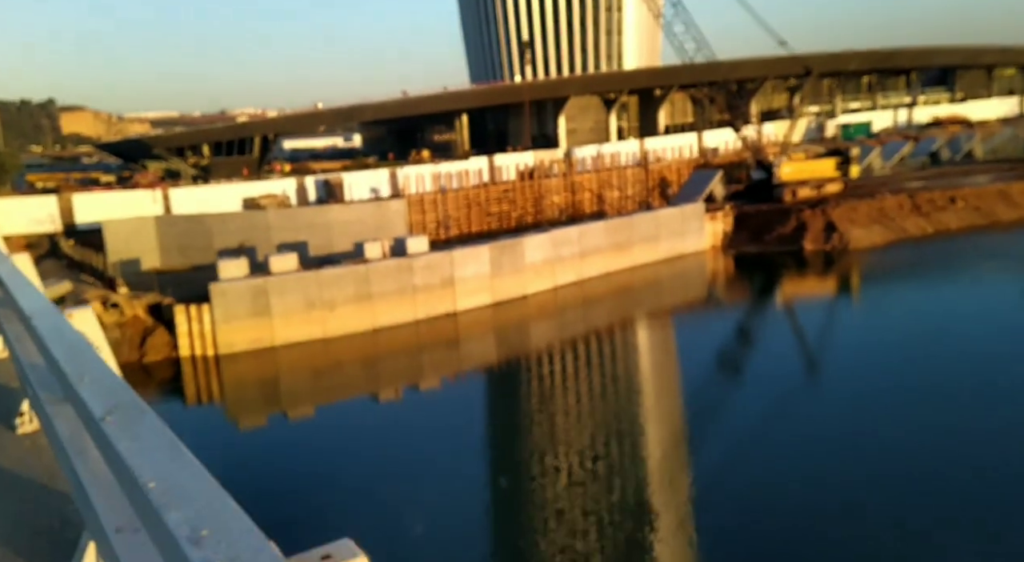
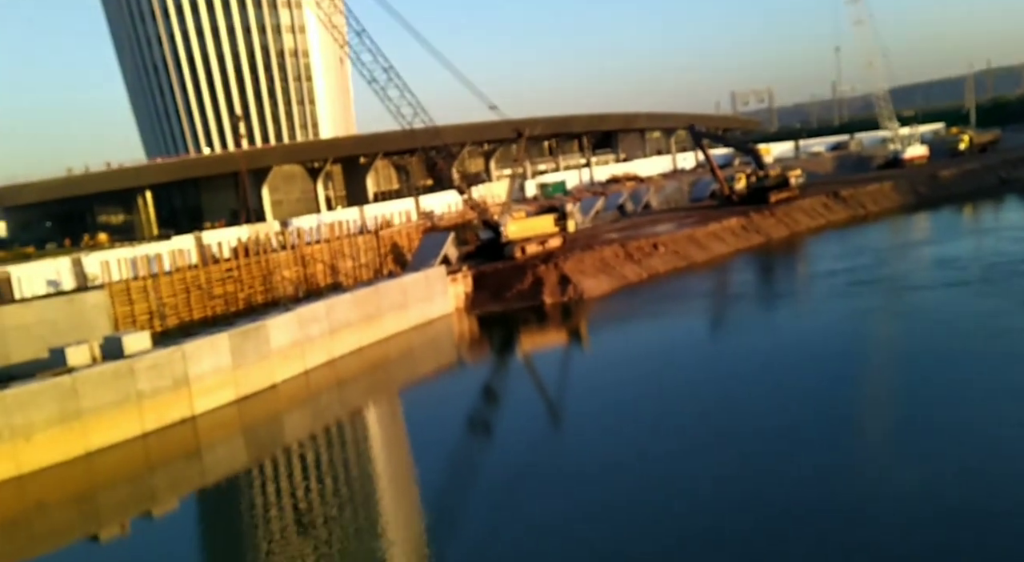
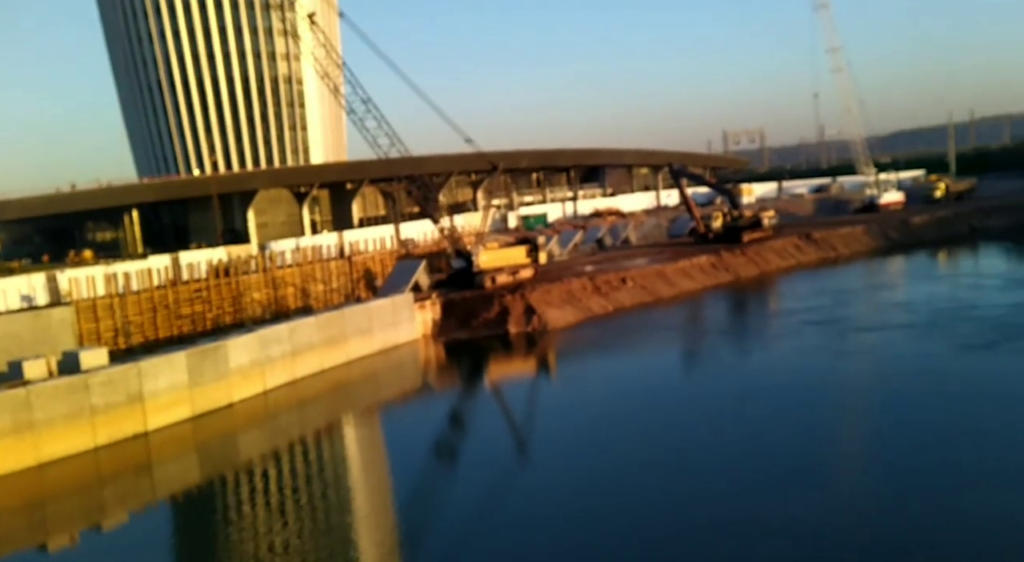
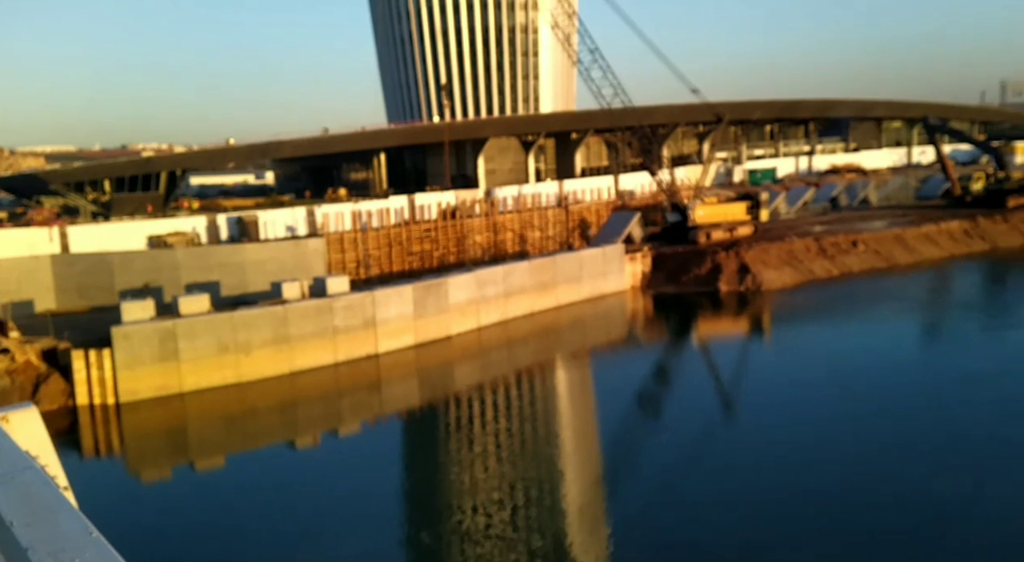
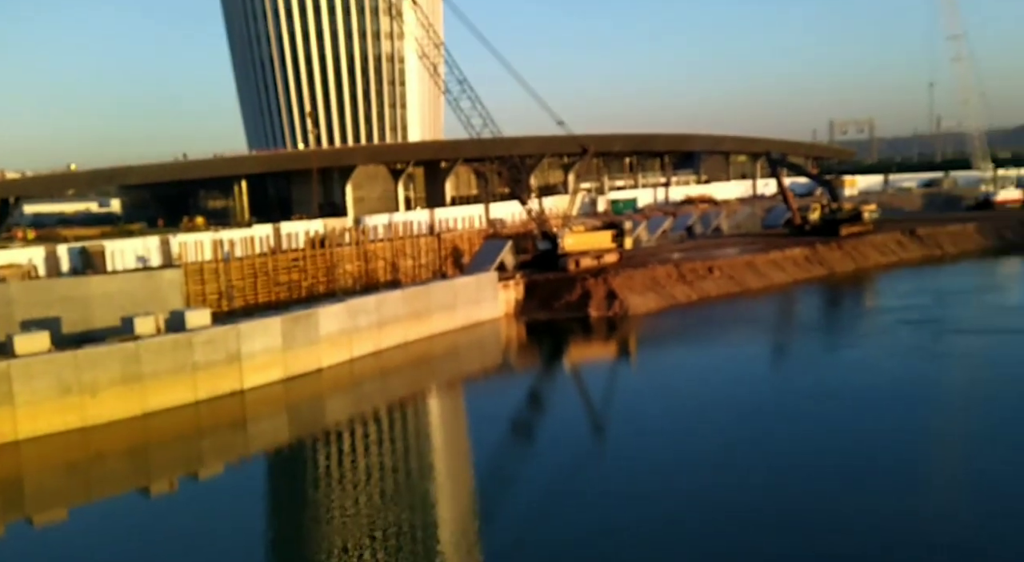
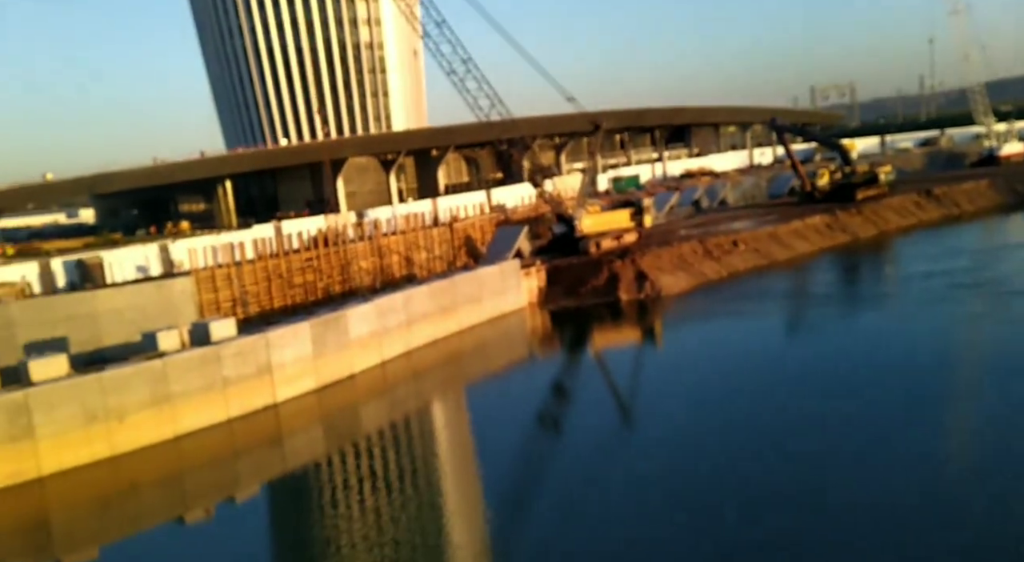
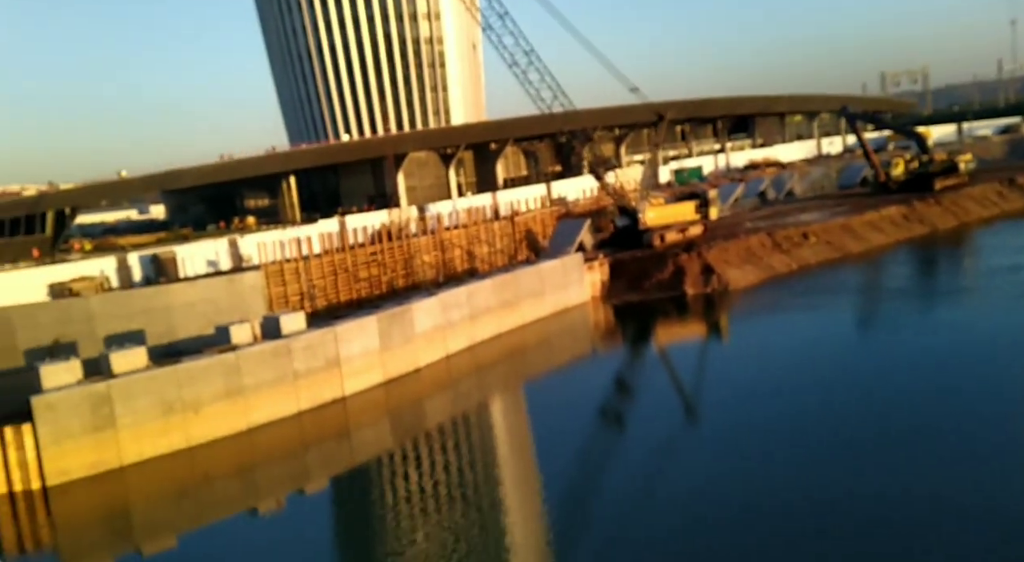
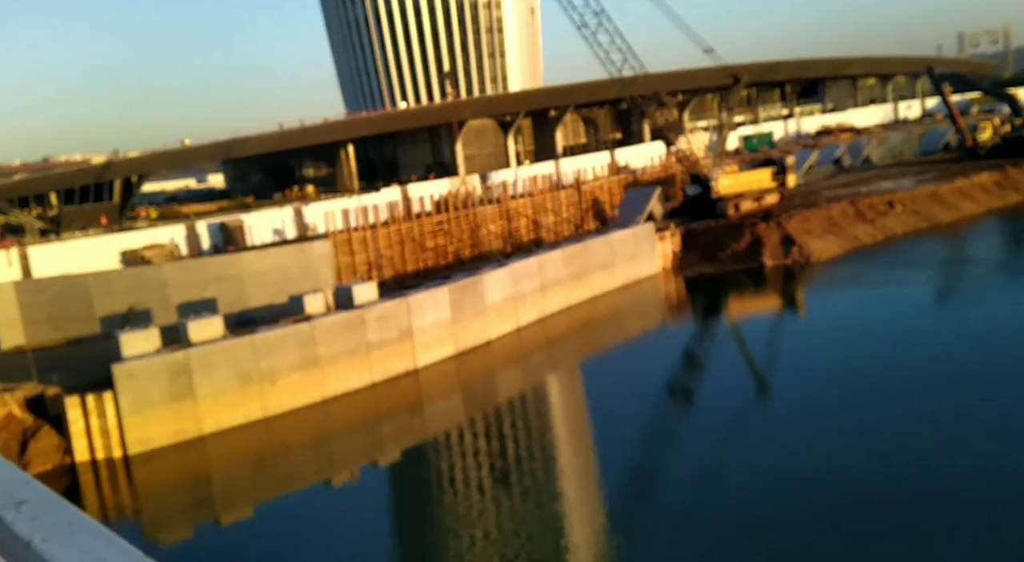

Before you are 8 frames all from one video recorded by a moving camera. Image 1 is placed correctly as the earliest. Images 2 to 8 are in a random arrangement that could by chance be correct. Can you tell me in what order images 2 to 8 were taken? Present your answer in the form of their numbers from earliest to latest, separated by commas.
4, 5, 3, 2, 6, 7, 8
